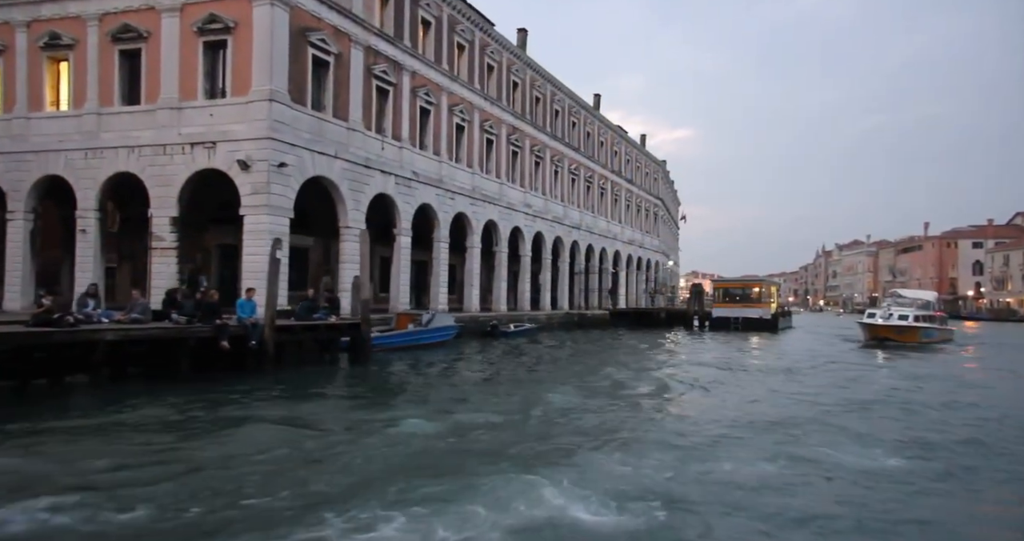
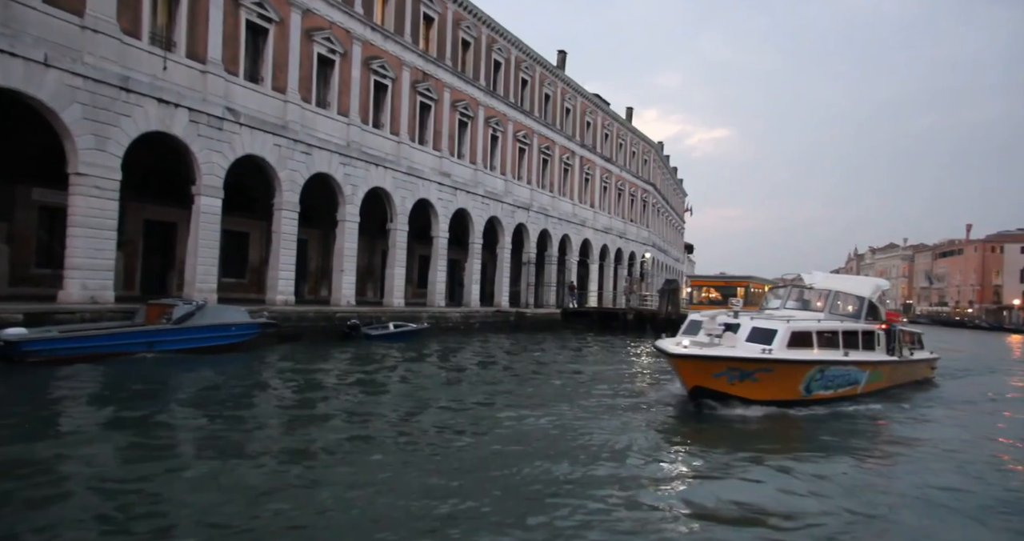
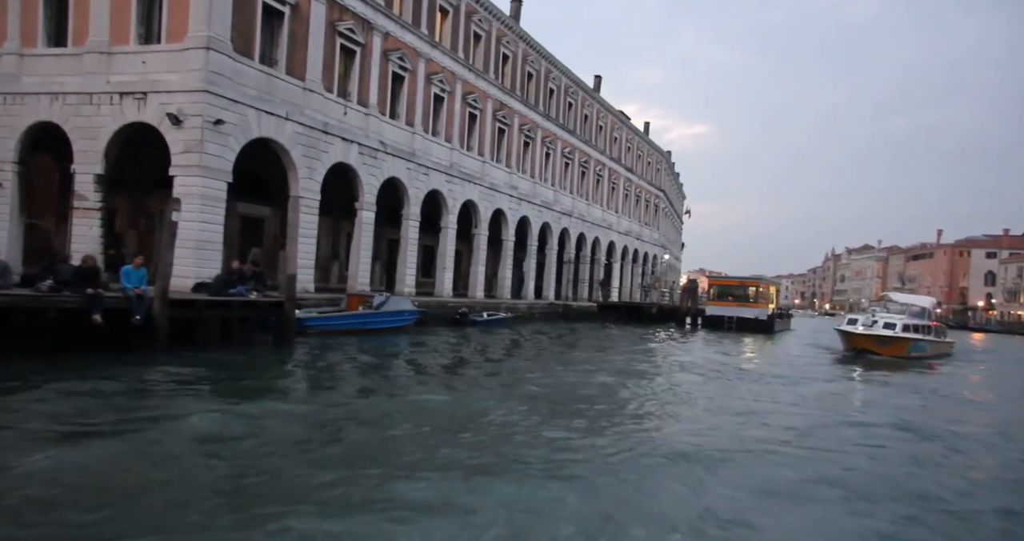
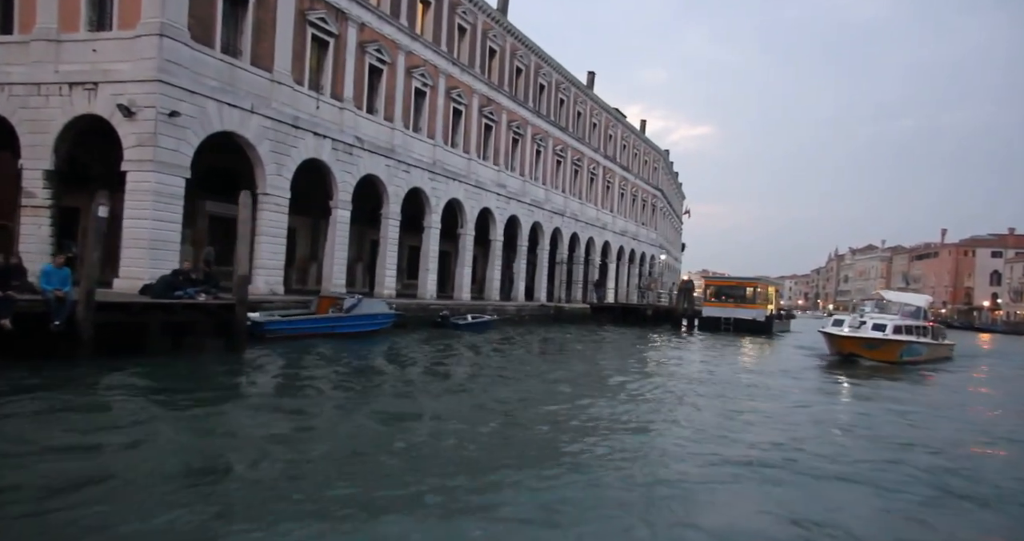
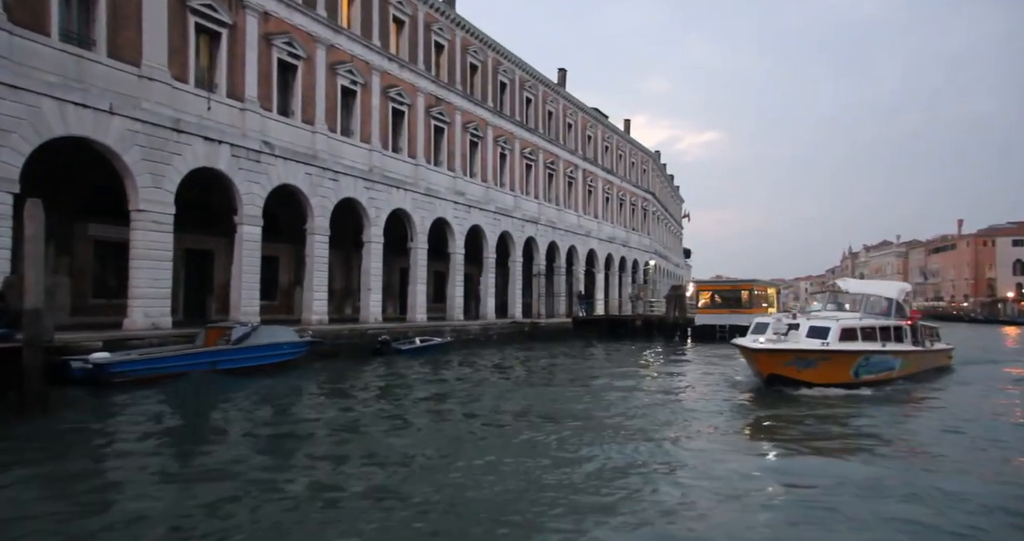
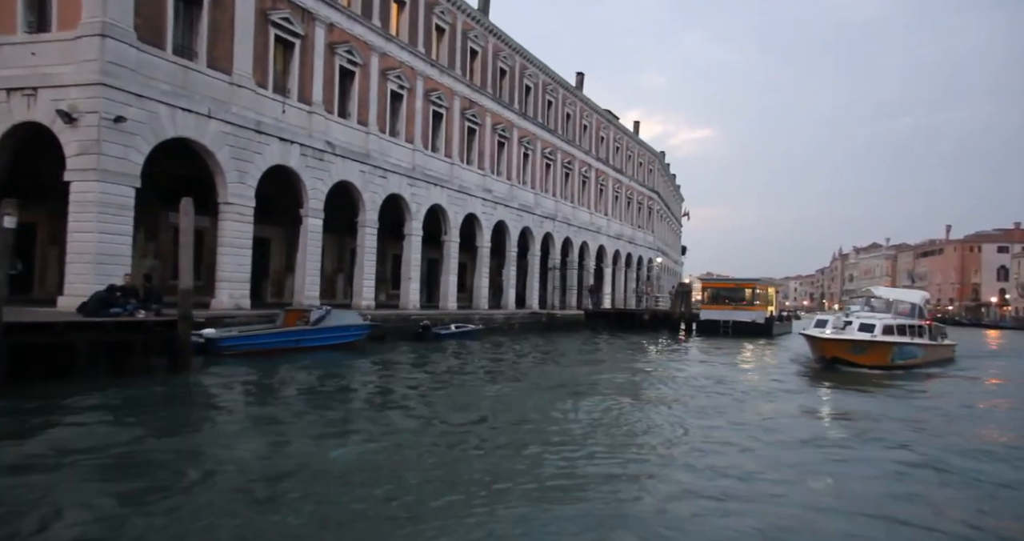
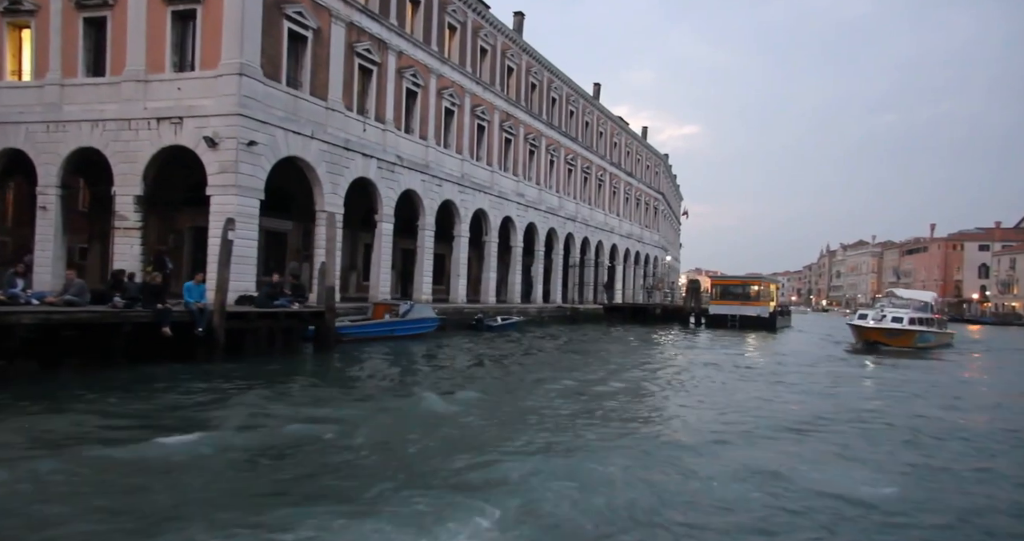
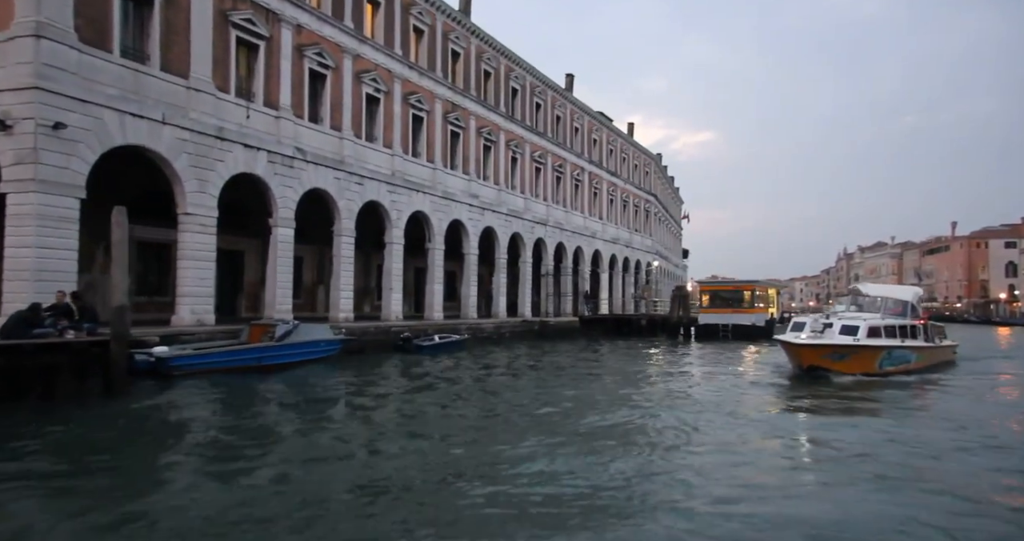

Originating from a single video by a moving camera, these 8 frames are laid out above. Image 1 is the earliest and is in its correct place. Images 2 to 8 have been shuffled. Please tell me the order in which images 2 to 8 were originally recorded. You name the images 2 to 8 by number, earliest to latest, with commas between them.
7, 3, 4, 6, 8, 5, 2
